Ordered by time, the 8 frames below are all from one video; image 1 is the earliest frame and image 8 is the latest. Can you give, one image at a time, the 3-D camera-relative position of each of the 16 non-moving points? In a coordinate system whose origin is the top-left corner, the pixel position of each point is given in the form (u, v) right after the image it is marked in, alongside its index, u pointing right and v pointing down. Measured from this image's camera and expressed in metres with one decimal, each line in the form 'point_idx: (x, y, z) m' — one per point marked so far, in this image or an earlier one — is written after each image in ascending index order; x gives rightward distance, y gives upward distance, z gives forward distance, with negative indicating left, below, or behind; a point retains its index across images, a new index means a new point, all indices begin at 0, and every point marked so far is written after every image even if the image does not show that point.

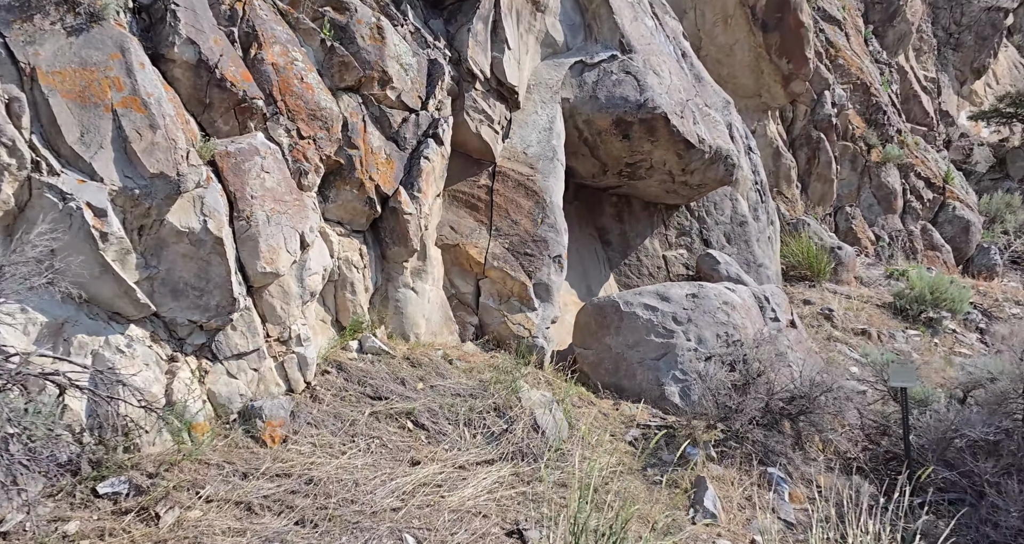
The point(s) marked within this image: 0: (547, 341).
0: (+0.2, -0.4, +4.1) m
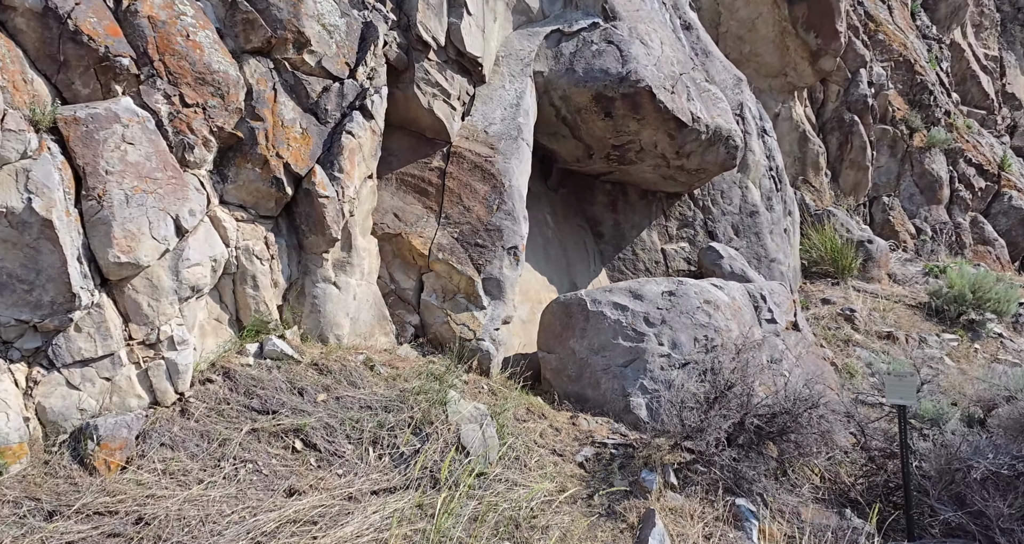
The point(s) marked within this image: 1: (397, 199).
0: (-0.1, -0.4, +3.6) m
1: (-0.7, +0.4, +3.9) m
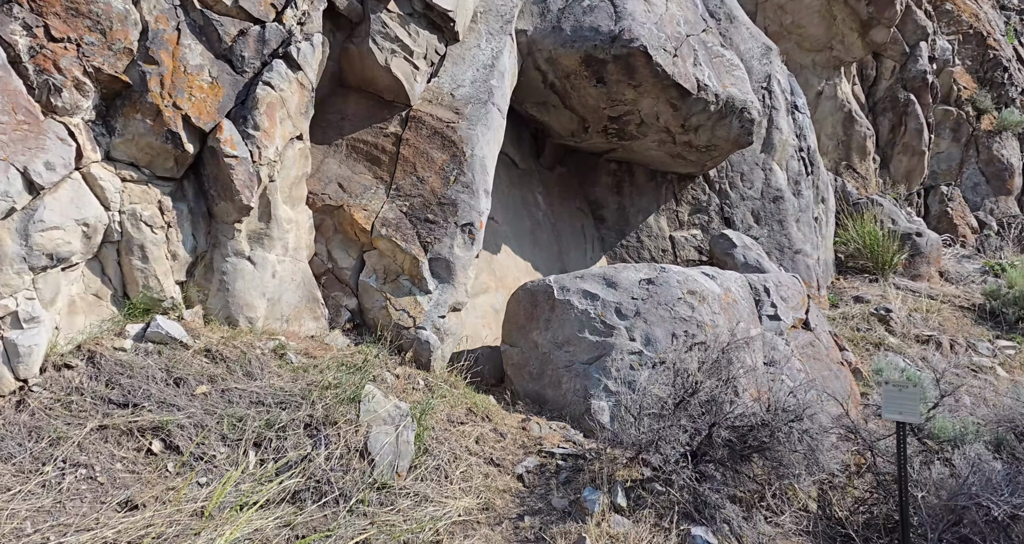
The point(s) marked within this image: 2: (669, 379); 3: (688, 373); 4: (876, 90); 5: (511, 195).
0: (-0.4, -0.3, +3.1) m
1: (-0.9, +0.5, +3.5) m
2: (+0.7, -0.4, +2.8) m
3: (+0.7, -0.4, +2.8) m
4: (+4.5, +2.2, +8.1) m
5: (0.0, +0.5, +4.7) m
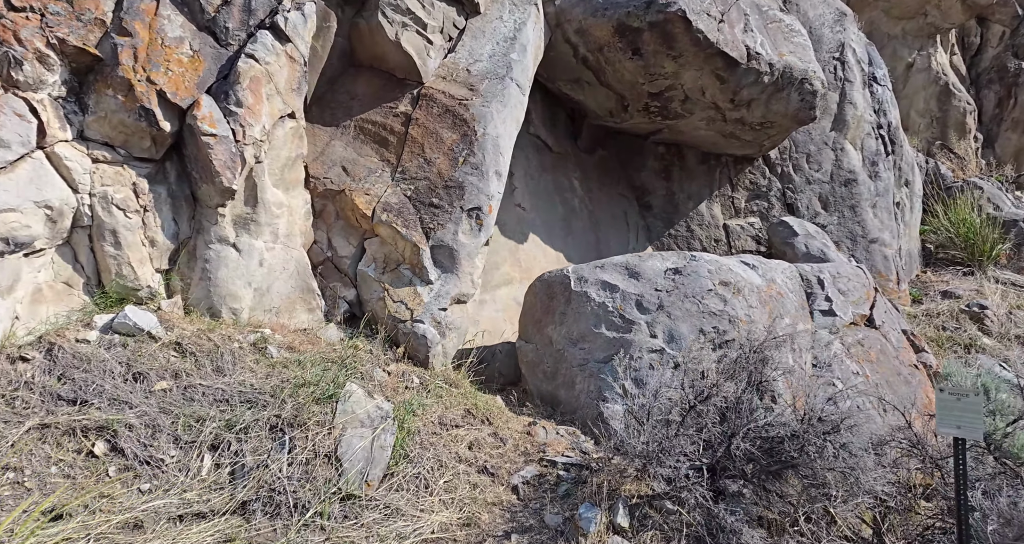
0: (-0.3, -0.2, +2.8) m
1: (-0.8, +0.6, +3.2) m
2: (+0.6, -0.4, +2.4) m
3: (+0.7, -0.4, +2.4) m
4: (+5.0, +2.3, +7.2) m
5: (+0.2, +0.6, +4.4) m
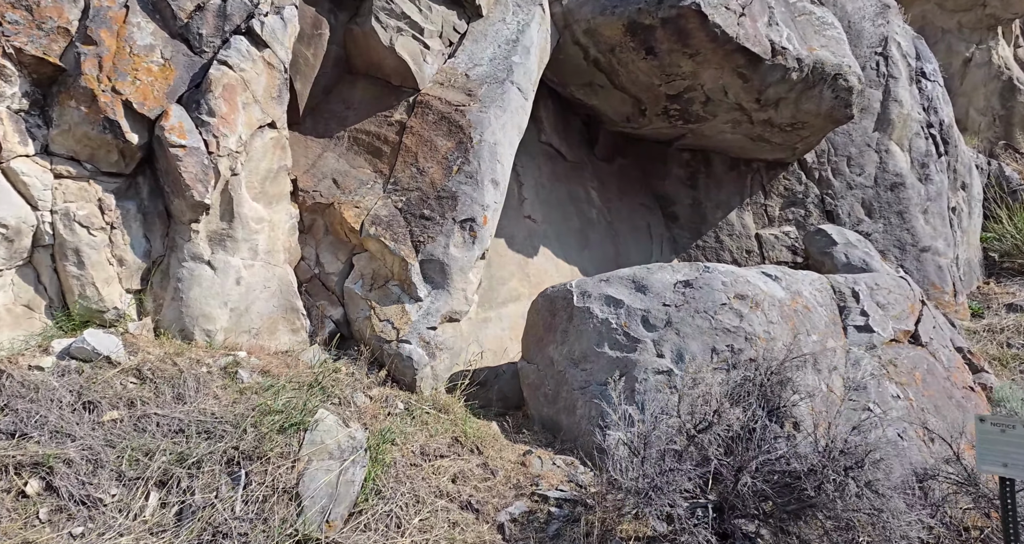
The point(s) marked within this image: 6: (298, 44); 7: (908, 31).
0: (-0.3, -0.3, +2.6) m
1: (-0.8, +0.5, +3.1) m
2: (+0.6, -0.4, +2.1) m
3: (+0.7, -0.4, +2.1) m
4: (+5.3, +2.2, +6.7) m
5: (+0.3, +0.5, +4.1) m
6: (-1.0, +1.1, +3.1) m
7: (+3.3, +2.0, +5.4) m
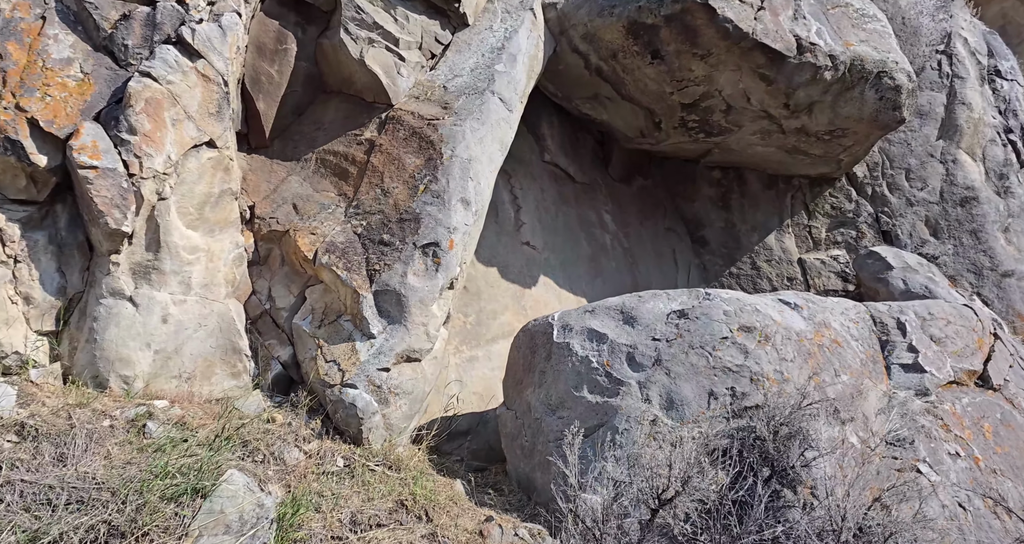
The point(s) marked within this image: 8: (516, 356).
0: (-0.5, -0.4, +2.3) m
1: (-0.9, +0.4, +2.8) m
2: (+0.4, -0.5, +1.7) m
3: (+0.5, -0.5, +1.7) m
4: (+5.5, +2.0, +5.9) m
5: (+0.3, +0.3, +3.8) m
6: (-1.1, +0.9, +2.9) m
7: (+3.4, +1.8, +4.9) m
8: (0.0, -0.3, +2.5) m
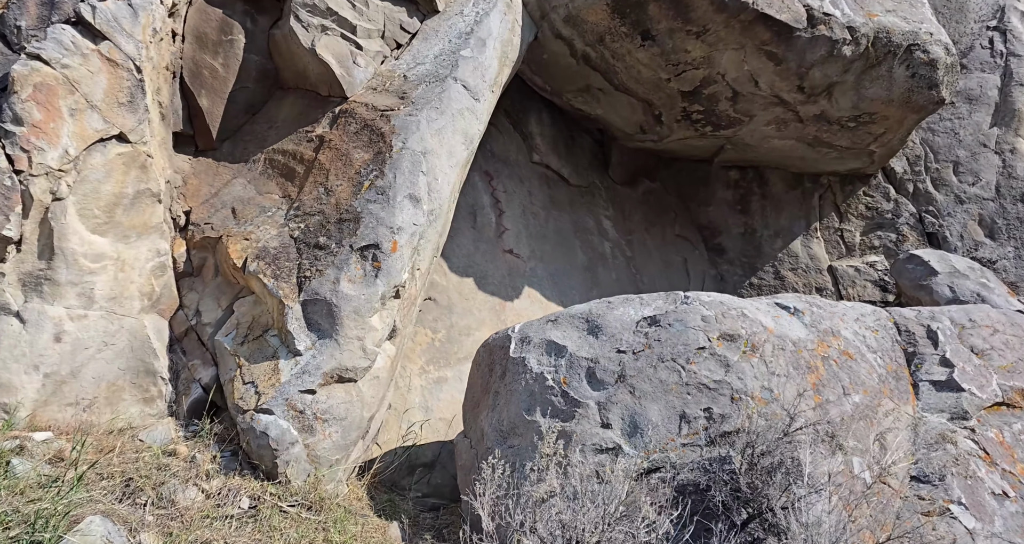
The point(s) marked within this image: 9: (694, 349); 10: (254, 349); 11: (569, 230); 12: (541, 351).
0: (-0.6, -0.4, +1.9) m
1: (-1.0, +0.3, +2.5) m
2: (+0.2, -0.5, +1.3) m
3: (+0.3, -0.5, +1.3) m
4: (+5.5, +1.9, +5.3) m
5: (+0.2, +0.3, +3.4) m
6: (-1.2, +0.9, +2.6) m
7: (+3.4, +1.8, +4.4) m
8: (-0.1, -0.3, +2.2) m
9: (+0.5, -0.2, +1.6) m
10: (-0.8, -0.2, +2.1) m
11: (+0.3, +0.2, +3.4) m
12: (+0.1, -0.2, +1.8) m
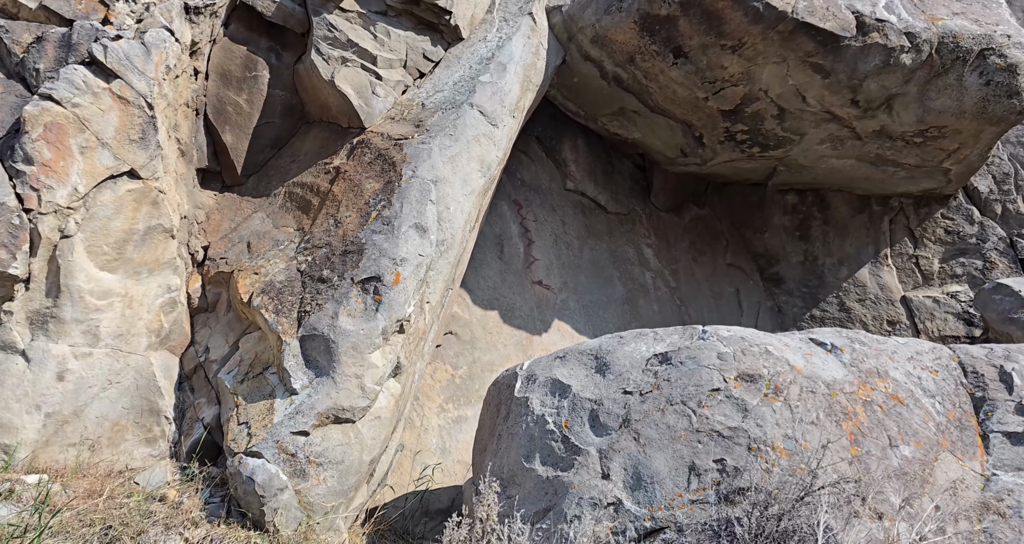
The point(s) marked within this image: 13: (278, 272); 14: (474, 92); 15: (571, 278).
0: (-0.6, -0.5, +1.8) m
1: (-0.9, +0.2, +2.5) m
2: (+0.2, -0.5, +1.1) m
3: (+0.2, -0.5, +1.1) m
4: (+5.8, +1.8, +4.6) m
5: (+0.4, +0.1, +3.2) m
6: (-1.2, +0.7, +2.6) m
7: (+3.6, +1.6, +3.9) m
8: (-0.1, -0.4, +2.0) m
9: (+0.4, -0.3, +1.4) m
10: (-0.8, -0.4, +2.0) m
11: (+0.5, +0.1, +3.3) m
12: (+0.1, -0.3, +1.7) m
13: (-0.8, 0.0, +2.2) m
14: (-0.1, +0.7, +2.5) m
15: (+0.3, 0.0, +3.1) m
